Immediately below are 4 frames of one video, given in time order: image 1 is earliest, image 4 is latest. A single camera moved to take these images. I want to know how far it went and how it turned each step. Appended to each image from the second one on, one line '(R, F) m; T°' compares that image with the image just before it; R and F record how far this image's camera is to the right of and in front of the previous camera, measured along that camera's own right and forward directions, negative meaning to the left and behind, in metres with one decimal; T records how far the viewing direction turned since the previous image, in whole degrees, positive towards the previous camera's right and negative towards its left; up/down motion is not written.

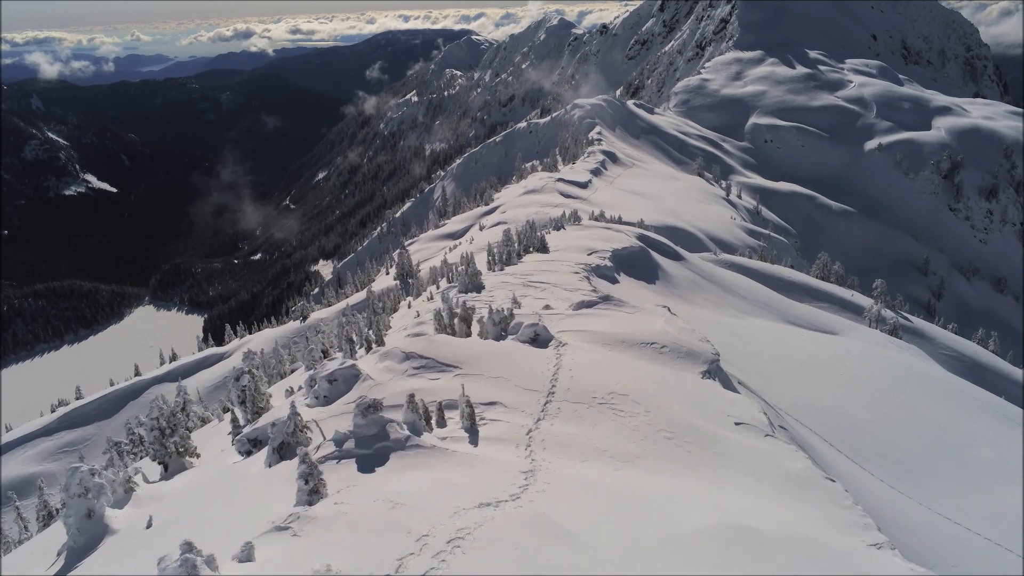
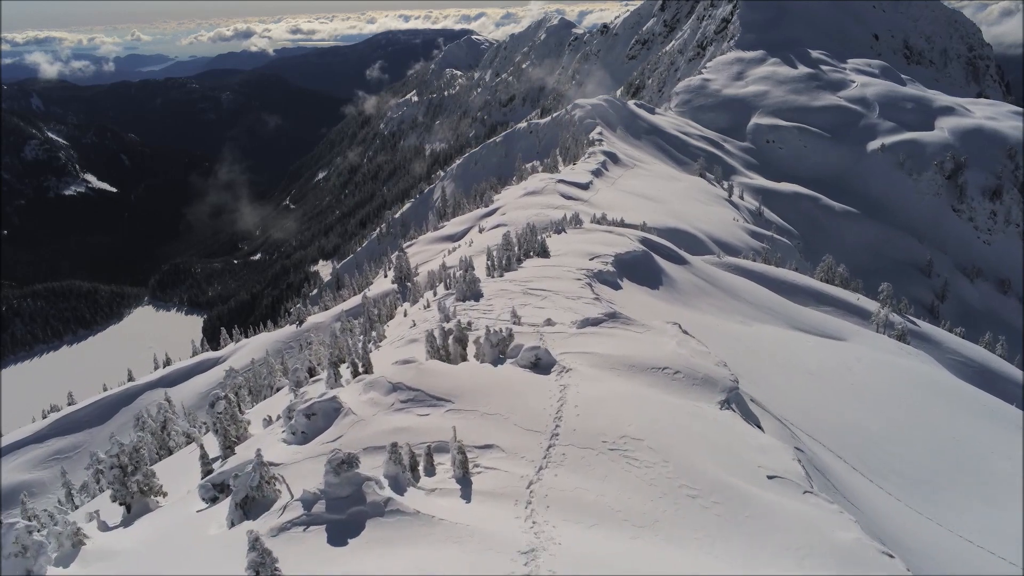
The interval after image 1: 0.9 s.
(+0.1, +1.8) m; 0°
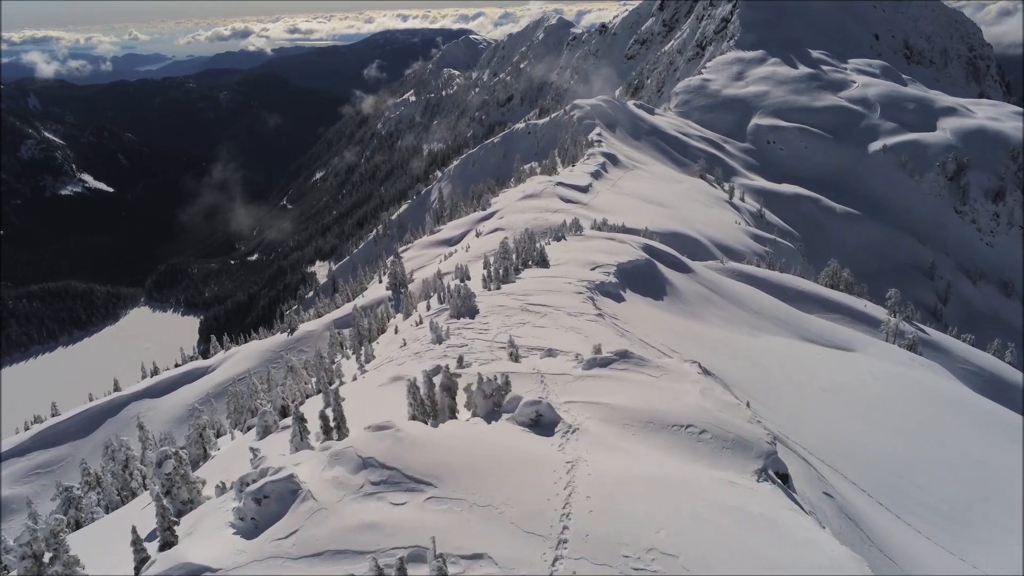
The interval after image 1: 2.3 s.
(+0.1, +3.0) m; 0°
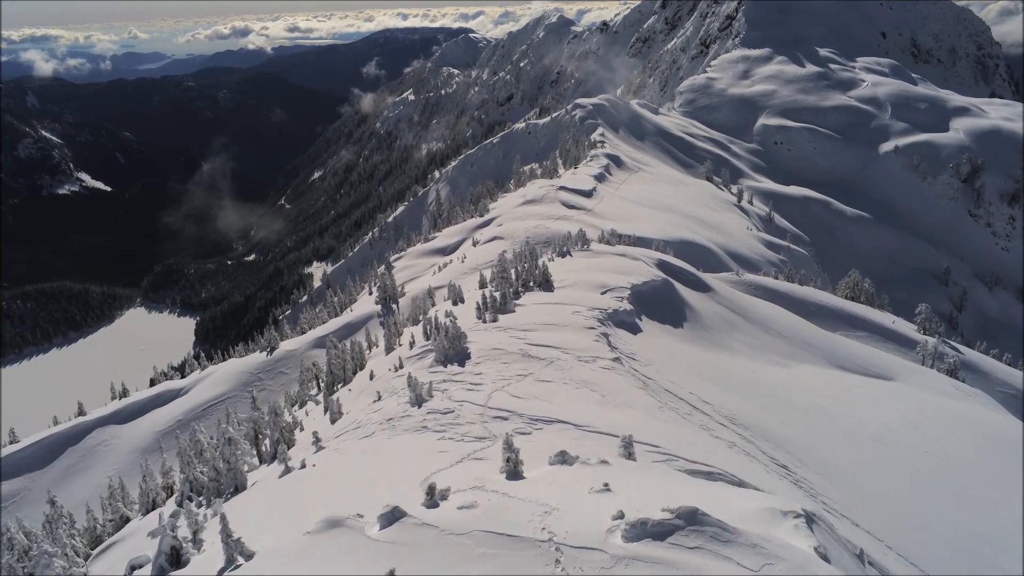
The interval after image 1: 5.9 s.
(+0.1, +8.0) m; 0°
